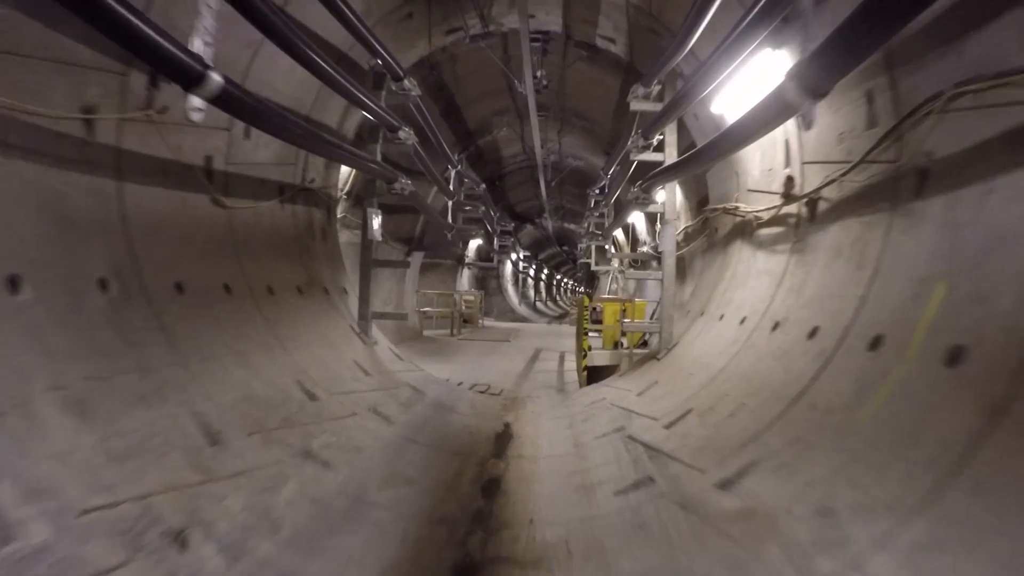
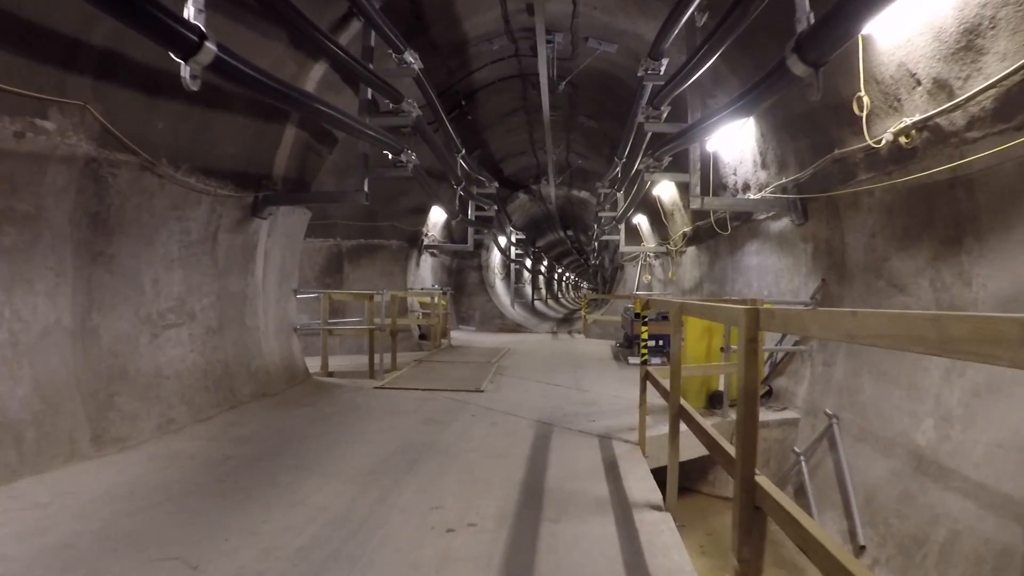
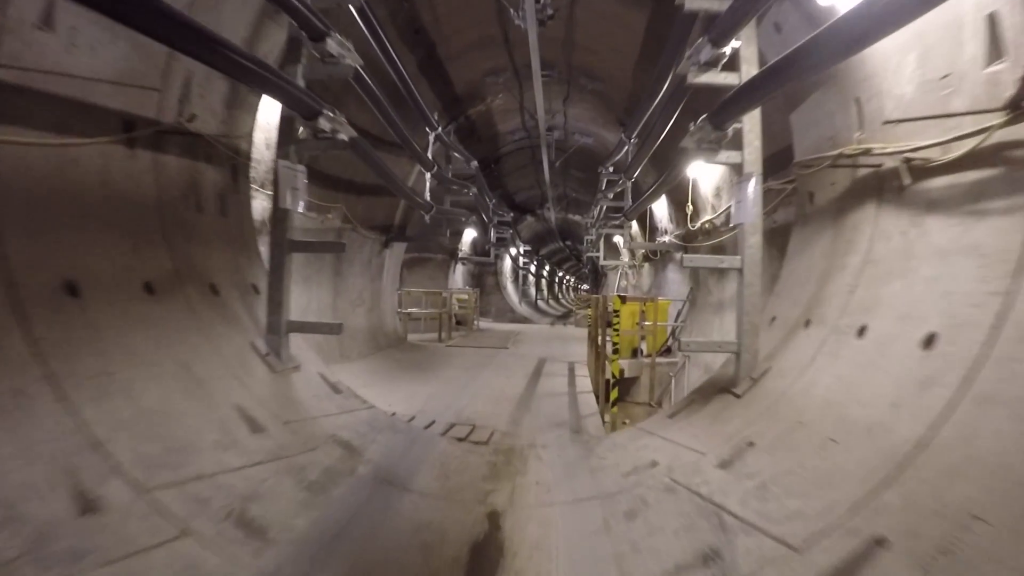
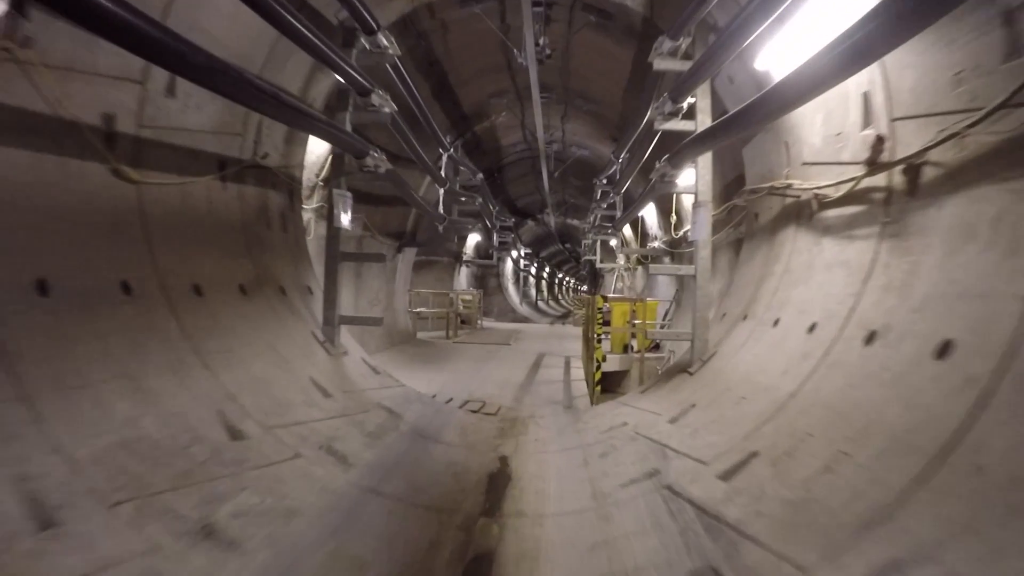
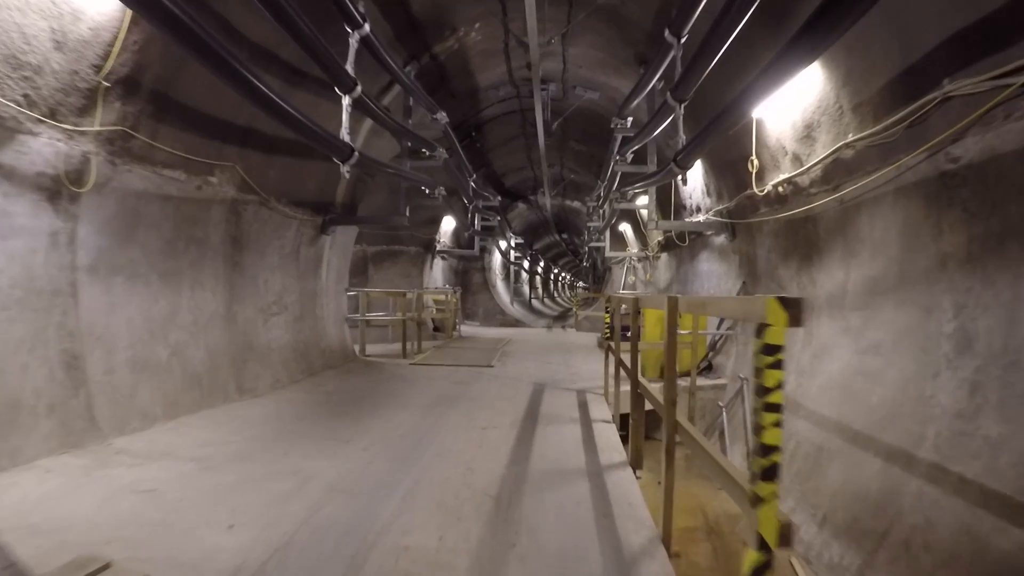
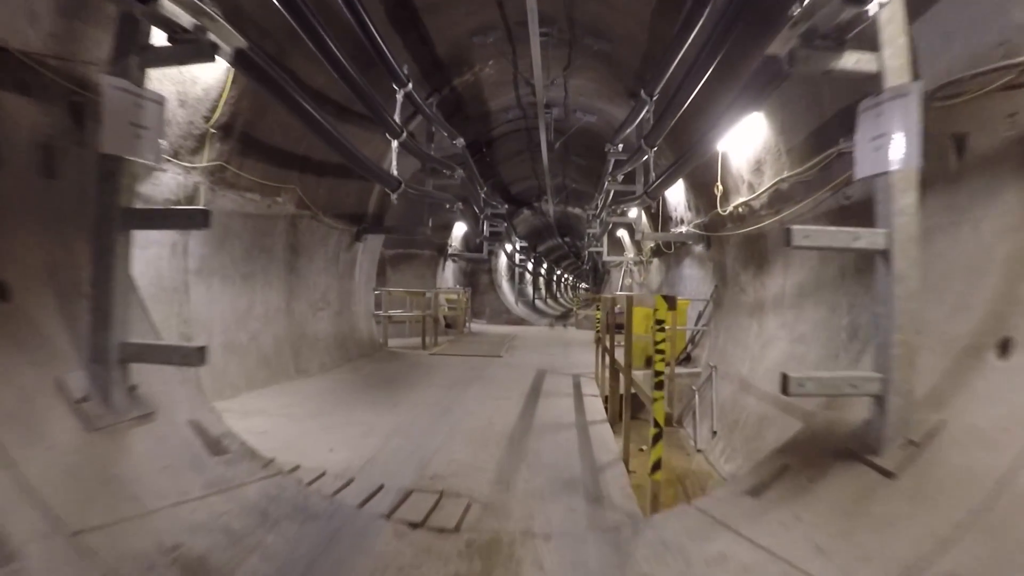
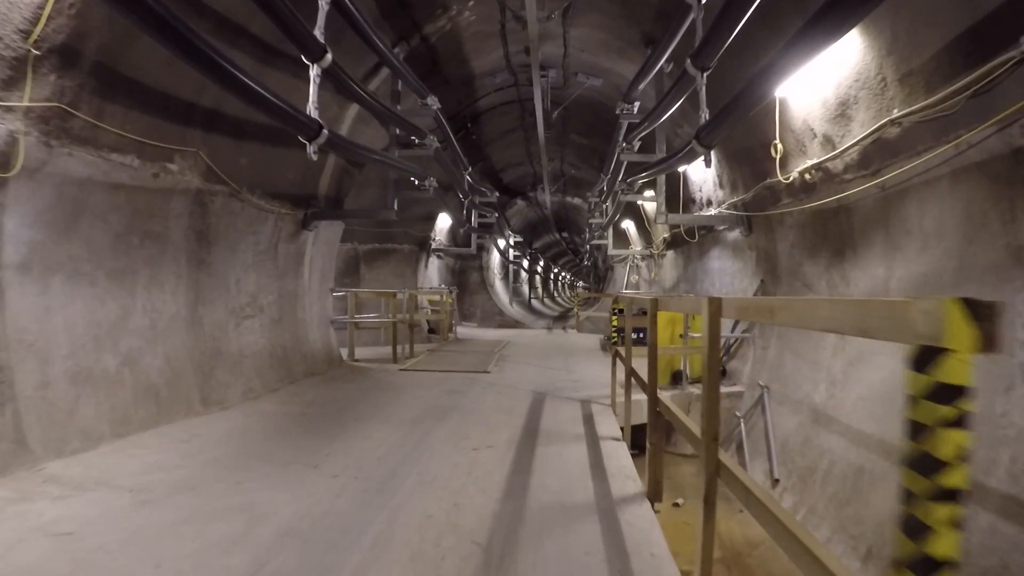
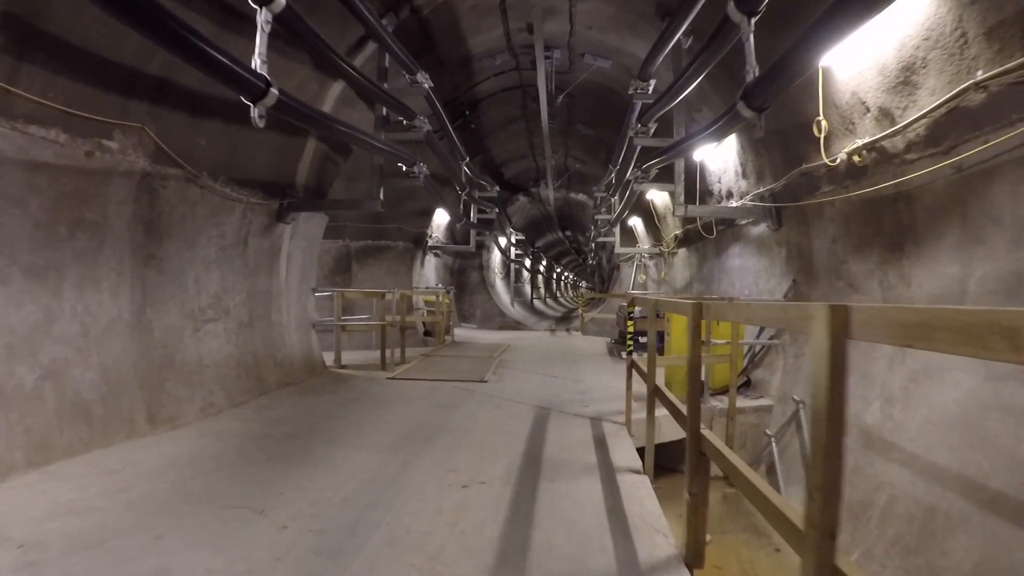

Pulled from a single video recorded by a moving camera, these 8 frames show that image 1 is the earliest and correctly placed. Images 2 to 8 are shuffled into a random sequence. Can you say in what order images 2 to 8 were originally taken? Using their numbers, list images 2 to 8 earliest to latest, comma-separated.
4, 3, 6, 5, 7, 8, 2
